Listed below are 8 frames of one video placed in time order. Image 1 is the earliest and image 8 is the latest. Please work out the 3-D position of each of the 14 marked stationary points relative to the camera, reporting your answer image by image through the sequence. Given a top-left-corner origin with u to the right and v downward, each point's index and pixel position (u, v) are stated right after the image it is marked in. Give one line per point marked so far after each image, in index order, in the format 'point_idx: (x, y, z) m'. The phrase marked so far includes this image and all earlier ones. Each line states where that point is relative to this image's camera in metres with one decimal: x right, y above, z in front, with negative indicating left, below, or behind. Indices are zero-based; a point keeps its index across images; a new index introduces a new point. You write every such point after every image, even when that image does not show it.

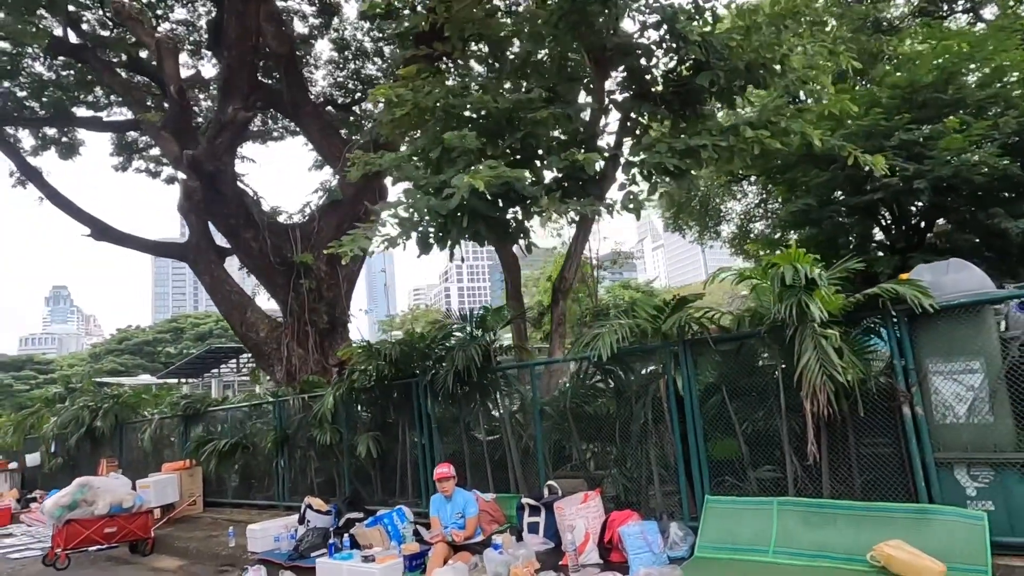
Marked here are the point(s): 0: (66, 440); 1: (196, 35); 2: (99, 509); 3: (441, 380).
0: (-10.5, -3.6, +15.5) m
1: (-8.0, +6.4, +16.8) m
2: (-5.5, -3.0, +8.8) m
3: (-0.8, -1.1, +7.6) m
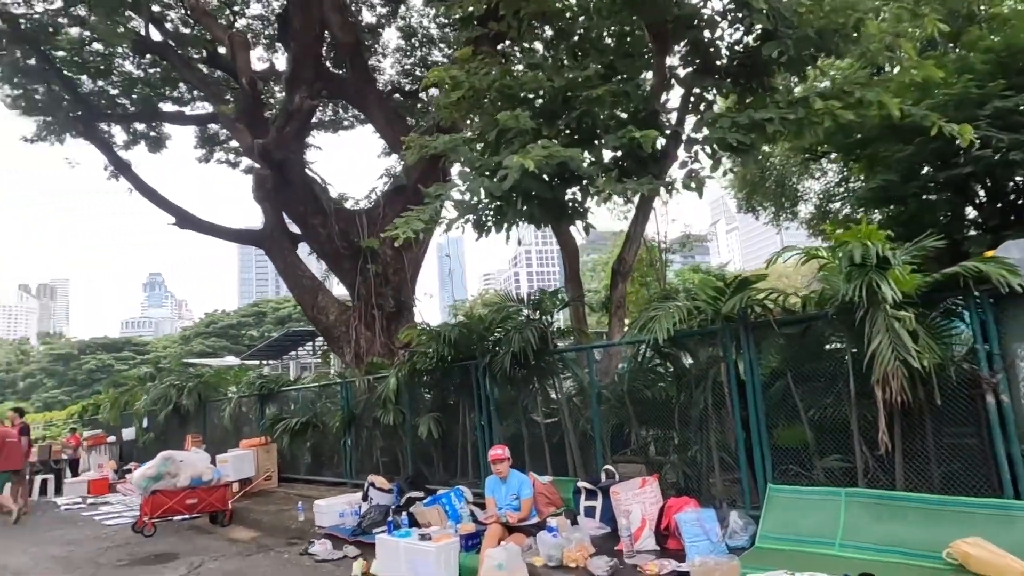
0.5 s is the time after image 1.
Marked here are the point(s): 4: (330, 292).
0: (-8.9, -3.2, +16.5) m
1: (-6.4, +6.7, +17.3) m
2: (-4.7, -2.7, +9.4) m
3: (-0.1, -0.9, +7.6) m
4: (-4.2, -0.1, +15.0) m
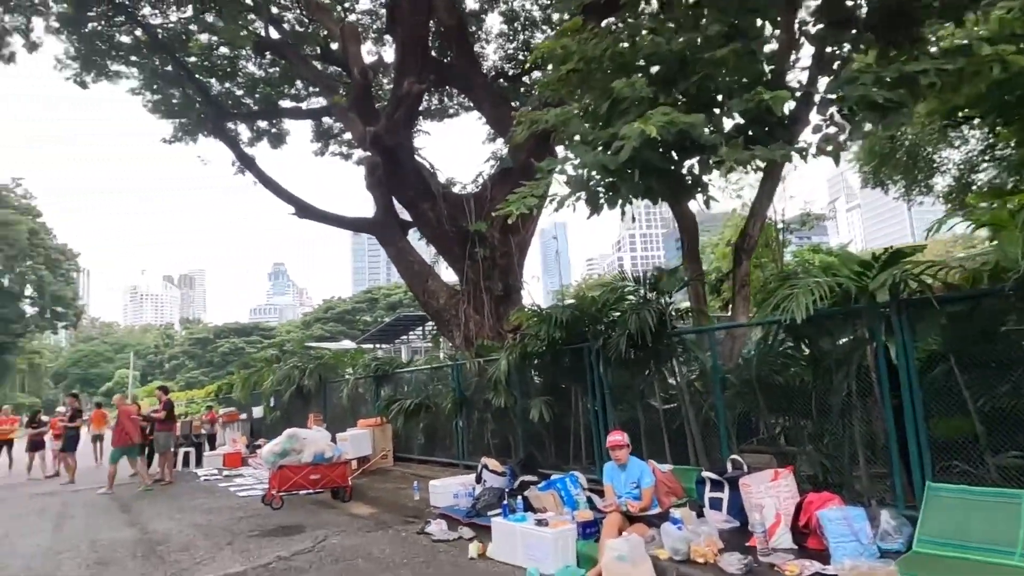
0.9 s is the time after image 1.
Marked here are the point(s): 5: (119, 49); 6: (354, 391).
0: (-6.1, -2.9, +17.5) m
1: (-3.6, +7.1, +17.7) m
2: (-3.1, -2.5, +9.8) m
3: (+1.1, -0.6, +7.3) m
4: (-1.7, +0.2, +15.2) m
5: (-10.2, +6.1, +17.2) m
6: (-3.4, -2.2, +14.2) m
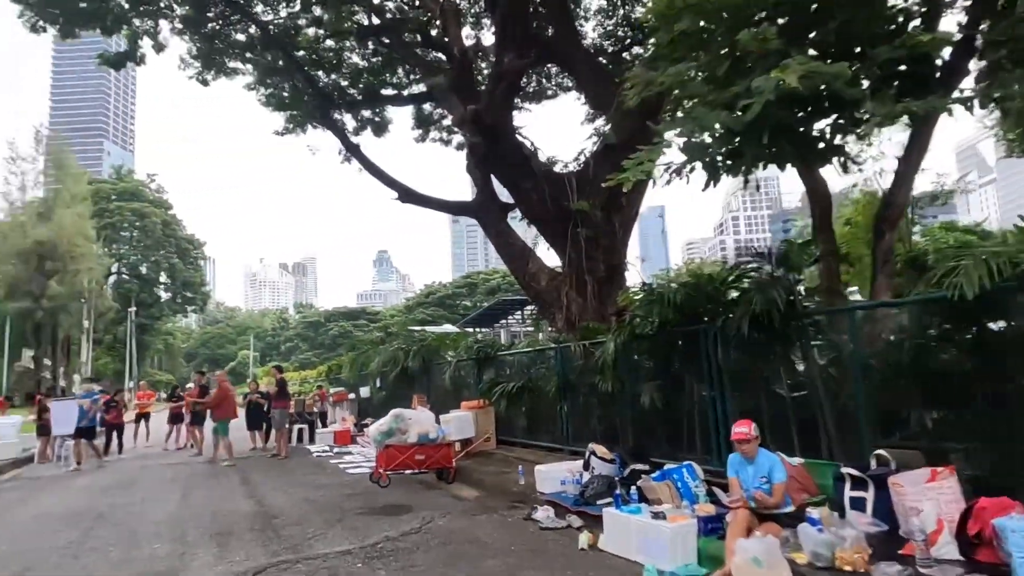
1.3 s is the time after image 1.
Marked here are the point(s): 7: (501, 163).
0: (-3.4, -2.4, +18.0) m
1: (-1.0, +7.6, +17.5) m
2: (-1.5, -2.2, +9.9) m
3: (+2.3, -0.4, +6.8) m
4: (+0.6, +0.7, +14.9) m
5: (-7.6, +6.5, +18.0) m
6: (-1.2, -1.8, +14.3) m
7: (-0.2, +2.5, +13.1) m
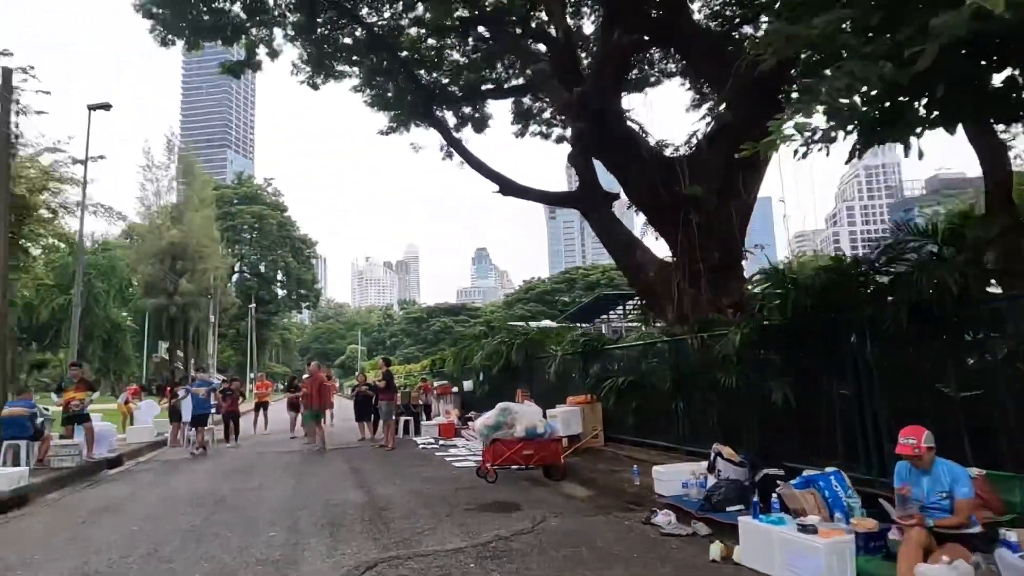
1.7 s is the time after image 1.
0: (-0.6, -2.2, +17.8) m
1: (+1.7, +7.8, +17.0) m
2: (+0.1, -2.1, +9.6) m
3: (+3.4, -0.3, +5.9) m
4: (+2.9, +0.8, +14.3) m
5: (-4.8, +6.7, +18.5) m
6: (+1.0, -1.7, +13.9) m
7: (+1.8, +2.6, +12.5) m
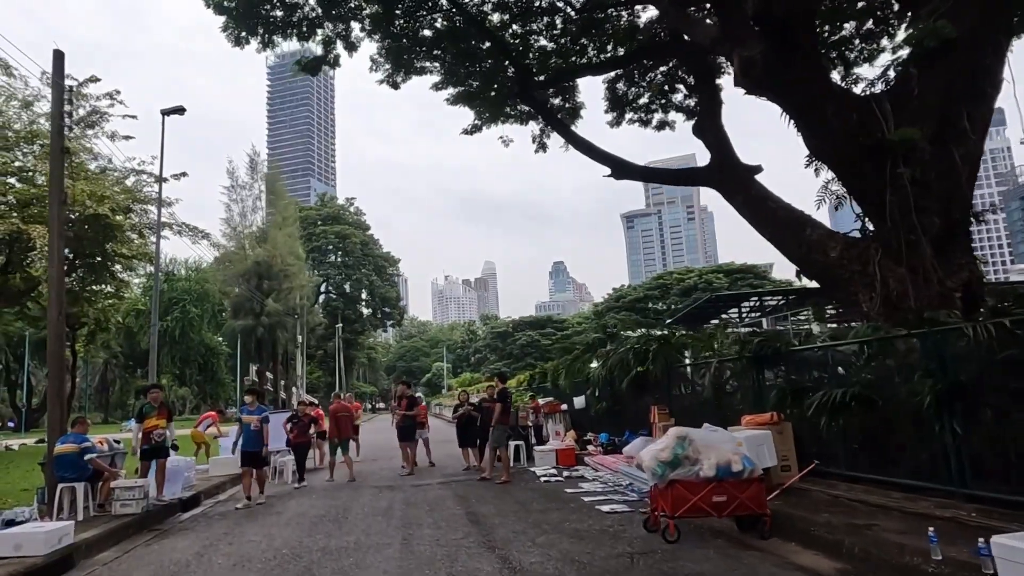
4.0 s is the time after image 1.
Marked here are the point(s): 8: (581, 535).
0: (+2.3, -2.2, +15.0) m
1: (+4.1, +7.9, +14.2) m
2: (+2.0, -1.9, +6.8) m
3: (+4.7, +0.2, +2.8) m
4: (+5.2, +1.1, +11.2) m
5: (-2.1, +6.5, +16.4) m
6: (+3.4, -1.5, +10.9) m
7: (+3.9, +2.9, +9.6) m
8: (+0.7, -2.7, +7.2) m
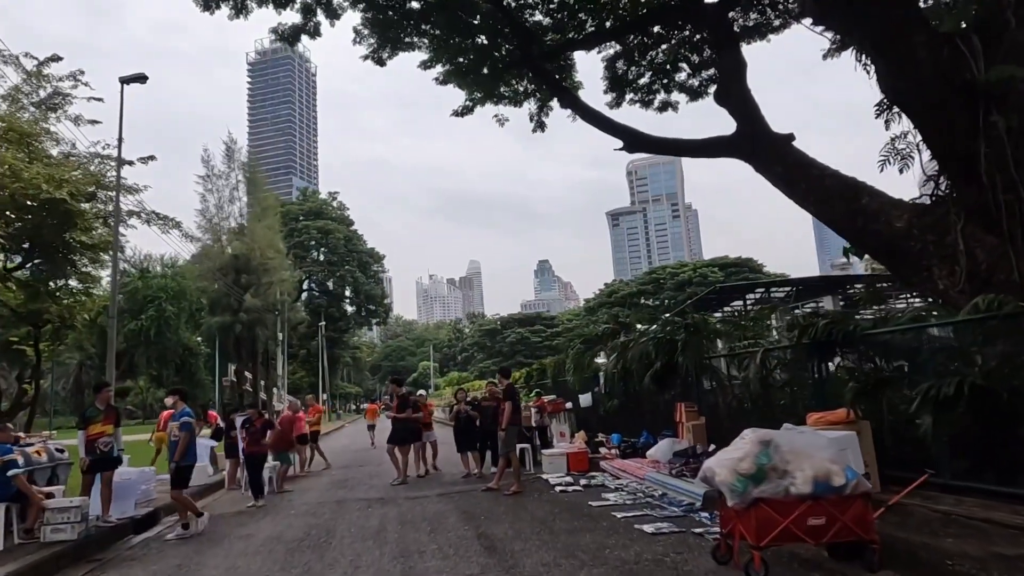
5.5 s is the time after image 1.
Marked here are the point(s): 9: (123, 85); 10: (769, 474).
0: (+2.4, -1.9, +13.5) m
1: (+4.1, +8.3, +12.7) m
2: (+2.3, -1.5, +5.2) m
3: (+5.1, +0.5, +1.3) m
4: (+5.4, +1.4, +9.7) m
5: (-2.1, +6.8, +14.7) m
6: (+3.6, -1.1, +9.4) m
7: (+4.1, +3.2, +8.1) m
8: (+1.0, -2.4, +5.6) m
9: (-9.3, +4.9, +15.8) m
10: (+2.1, -1.5, +5.2) m
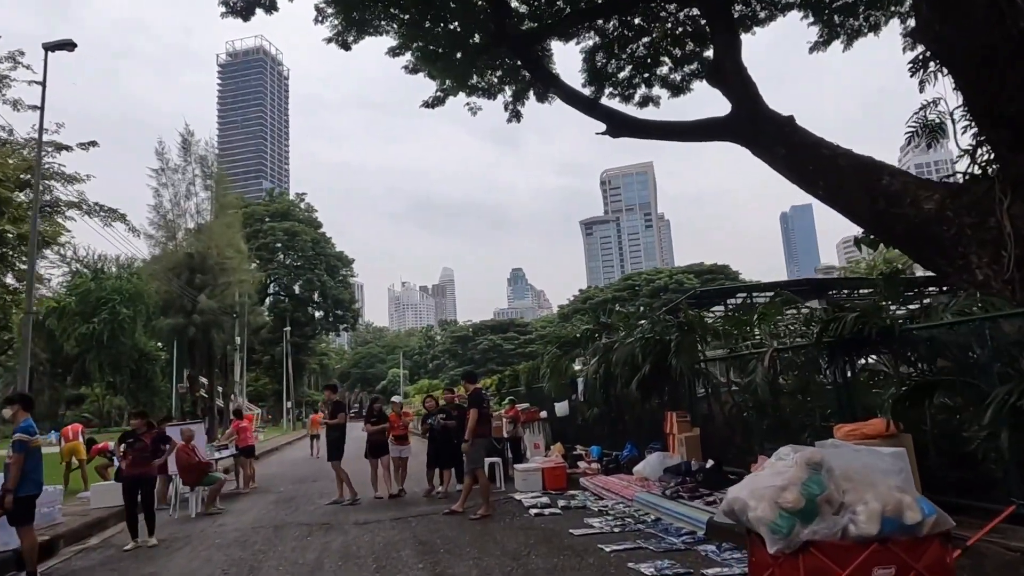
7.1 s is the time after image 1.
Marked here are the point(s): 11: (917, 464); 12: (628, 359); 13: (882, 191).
0: (+1.8, -1.8, +12.1) m
1: (+3.7, +8.3, +11.5) m
2: (+2.1, -1.4, +3.8) m
3: (+5.1, +0.7, +0.1) m
4: (+5.0, +1.5, +8.5) m
5: (-2.6, +6.9, +13.3) m
6: (+3.2, -1.0, +8.1) m
7: (+3.8, +3.3, +6.8) m
8: (+0.8, -2.2, +4.2) m
9: (-9.9, +5.0, +14.0) m
10: (+1.8, -1.3, +3.9) m
11: (+3.6, -1.5, +5.7) m
12: (+1.9, -1.2, +11.1) m
13: (+4.7, +1.3, +8.4) m
